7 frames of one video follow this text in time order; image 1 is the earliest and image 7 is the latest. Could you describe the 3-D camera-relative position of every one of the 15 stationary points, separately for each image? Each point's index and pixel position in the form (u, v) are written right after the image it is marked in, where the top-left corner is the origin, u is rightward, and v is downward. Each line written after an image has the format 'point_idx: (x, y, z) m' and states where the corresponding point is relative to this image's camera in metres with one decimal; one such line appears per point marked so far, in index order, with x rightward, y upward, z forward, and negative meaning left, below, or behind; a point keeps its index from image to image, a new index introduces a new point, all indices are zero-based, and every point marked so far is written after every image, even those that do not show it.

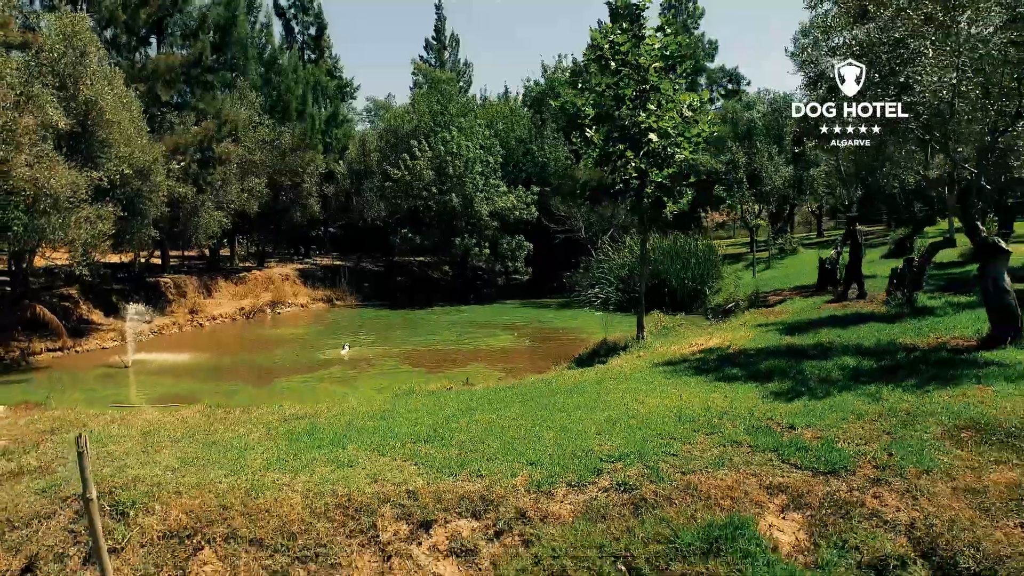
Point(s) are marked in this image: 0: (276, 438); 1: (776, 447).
0: (-3.2, -2.0, +7.8) m
1: (+3.1, -1.8, +6.8) m
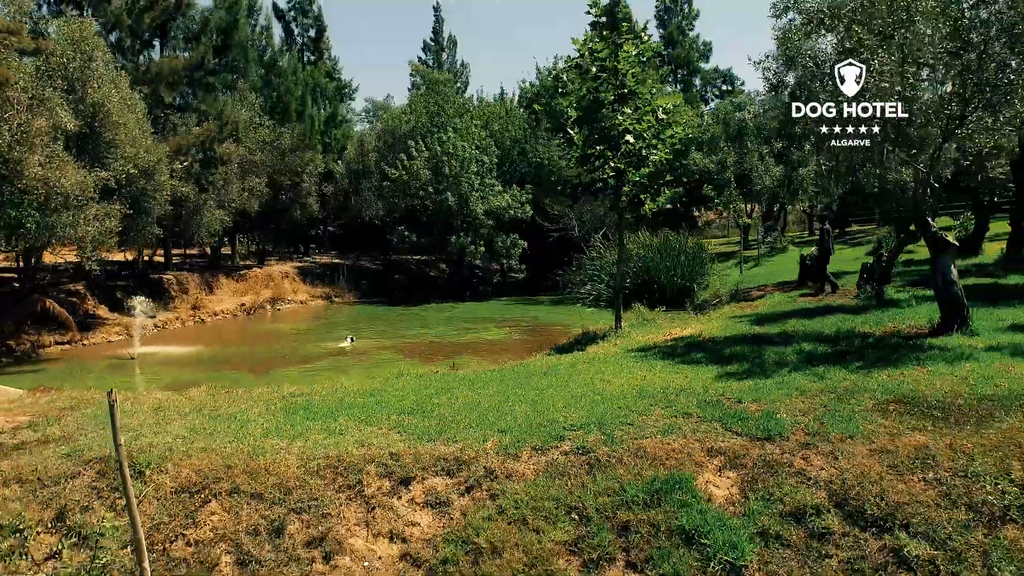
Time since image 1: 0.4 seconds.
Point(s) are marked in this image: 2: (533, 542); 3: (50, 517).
0: (-3.5, -1.8, +8.6) m
1: (+2.7, -1.7, +7.6) m
2: (+0.2, -2.6, +5.9) m
3: (-5.3, -2.5, +6.7) m
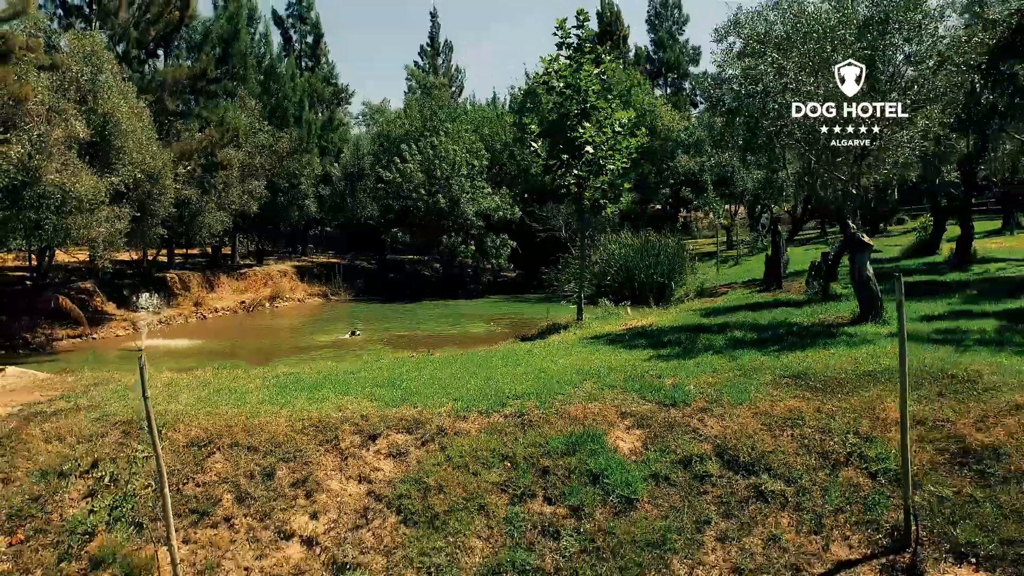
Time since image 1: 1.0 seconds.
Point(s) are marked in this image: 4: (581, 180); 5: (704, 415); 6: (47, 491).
0: (-4.3, -1.7, +10.1) m
1: (+2.0, -1.6, +9.1) m
2: (-0.5, -2.4, +7.4) m
3: (-6.0, -2.4, +8.3) m
4: (+2.1, +3.4, +18.2) m
5: (+2.7, -1.8, +8.3) m
6: (-6.4, -2.7, +8.1) m
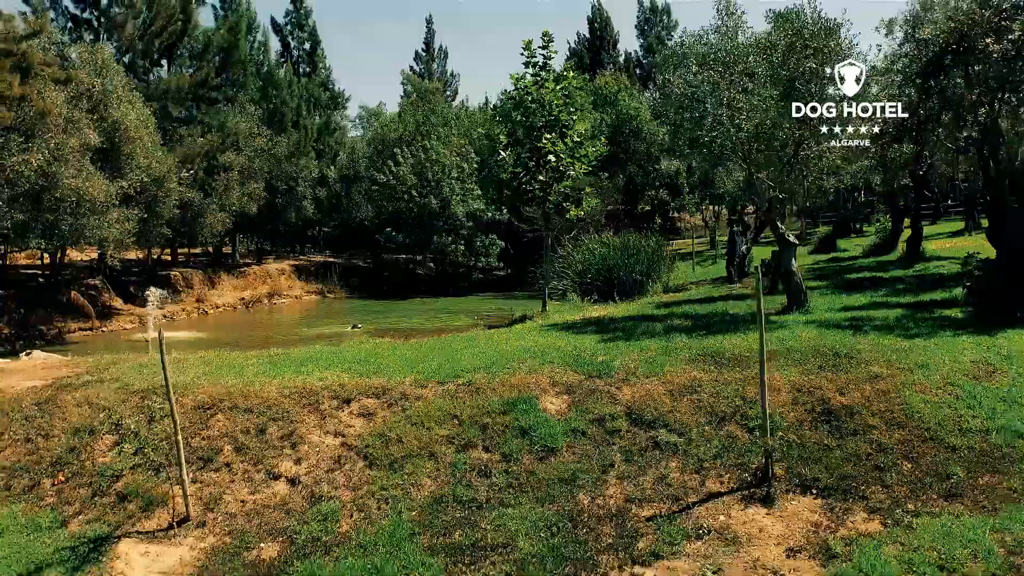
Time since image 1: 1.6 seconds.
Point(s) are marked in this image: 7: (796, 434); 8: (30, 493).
0: (-5.1, -1.5, +11.9) m
1: (+1.1, -1.4, +10.9) m
2: (-1.4, -2.3, +9.1) m
3: (-6.8, -2.3, +10.0) m
4: (+1.3, +3.5, +19.9) m
5: (+1.9, -1.6, +10.1) m
6: (-7.2, -2.6, +9.9) m
7: (+4.3, -2.1, +8.8) m
8: (-7.6, -3.2, +9.2) m
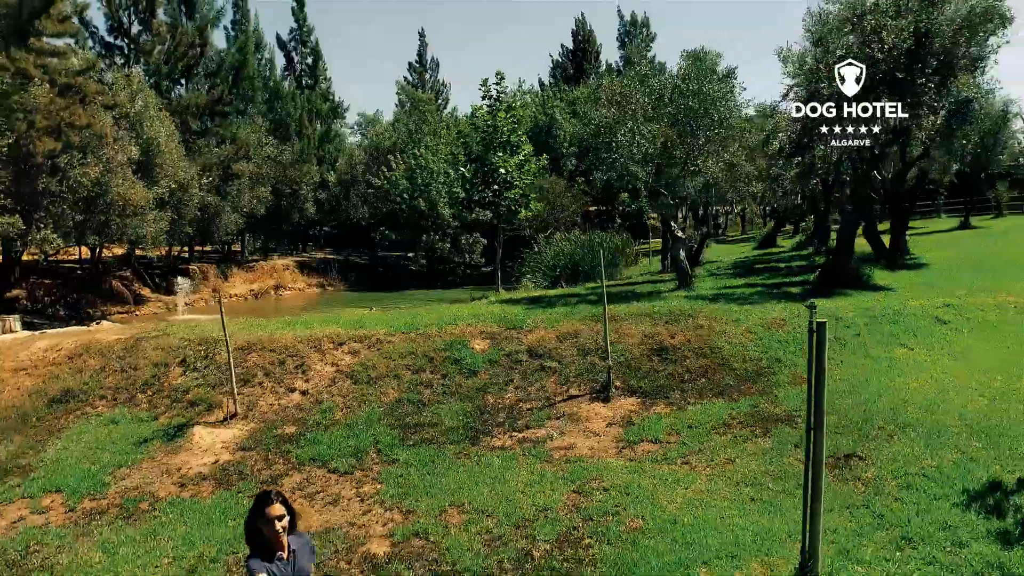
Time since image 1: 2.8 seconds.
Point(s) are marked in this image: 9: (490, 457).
0: (-6.6, -1.0, +16.5) m
1: (-0.3, -0.9, +15.4) m
2: (-2.9, -1.8, +13.7) m
3: (-8.3, -1.8, +14.6) m
4: (-0.2, +4.1, +24.5) m
5: (+0.4, -1.1, +14.6) m
6: (-8.7, -2.0, +14.5) m
7: (+2.8, -1.6, +13.4) m
8: (-9.1, -2.7, +13.8) m
9: (-0.4, -3.0, +10.6) m
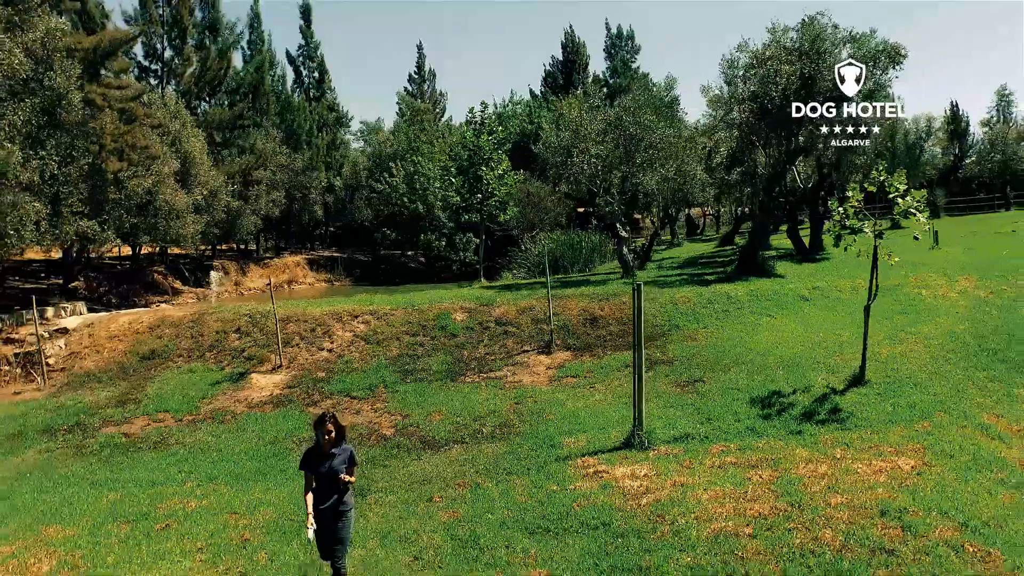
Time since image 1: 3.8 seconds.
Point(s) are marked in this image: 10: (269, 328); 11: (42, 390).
0: (-7.5, -0.6, +21.3) m
1: (-1.2, -0.4, +20.3) m
2: (-3.8, -1.3, +18.5) m
3: (-9.2, -1.3, +19.4) m
4: (-1.1, +4.5, +29.3) m
5: (-0.5, -0.7, +19.5) m
6: (-9.6, -1.6, +19.3) m
7: (+1.9, -1.2, +18.2) m
8: (-10.0, -2.2, +18.6) m
9: (-1.3, -2.6, +15.4) m
10: (-8.2, -1.4, +19.6) m
11: (-14.5, -3.1, +18.0) m
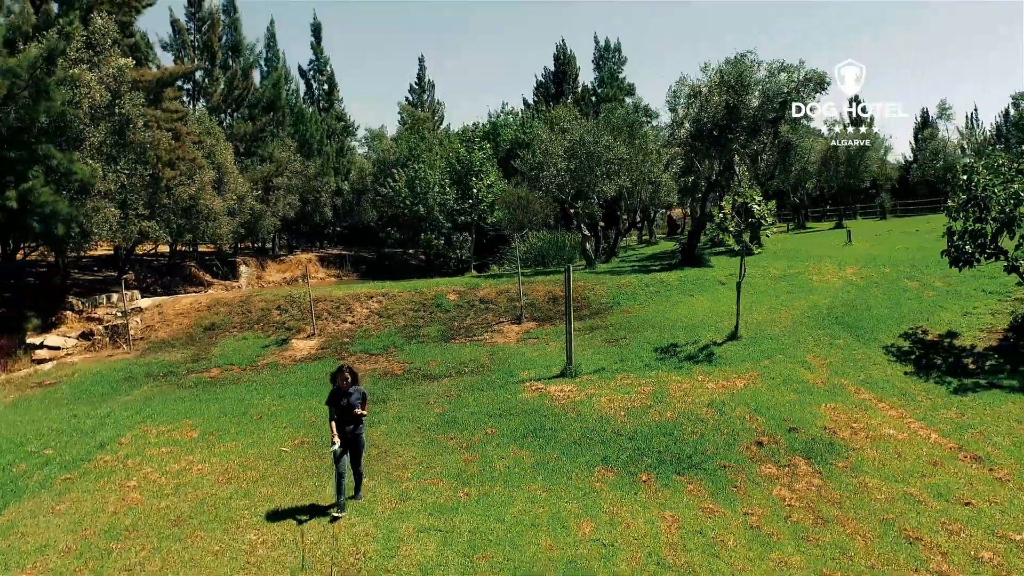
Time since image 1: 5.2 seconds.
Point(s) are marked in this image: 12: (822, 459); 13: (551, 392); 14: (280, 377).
0: (-8.3, 0.0, +26.6) m
1: (-2.0, +0.1, +25.6) m
2: (-4.6, -0.8, +23.9) m
3: (-10.0, -0.8, +24.8) m
4: (-1.9, +5.1, +34.6) m
5: (-1.3, -0.1, +24.8) m
6: (-10.4, -1.1, +24.6) m
7: (+1.1, -0.6, +23.5) m
8: (-10.8, -1.7, +24.0) m
9: (-2.1, -2.0, +20.8) m
10: (-9.0, -0.8, +24.9) m
11: (-15.3, -2.5, +23.4) m
12: (+5.8, -3.2, +11.0) m
13: (+1.0, -2.7, +15.1) m
14: (-7.4, -2.9, +18.7) m
